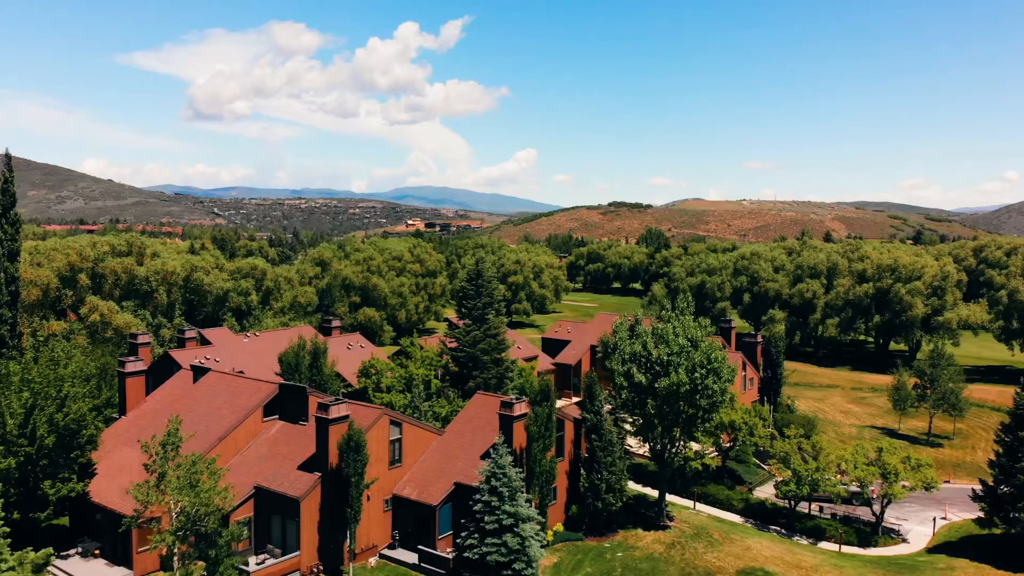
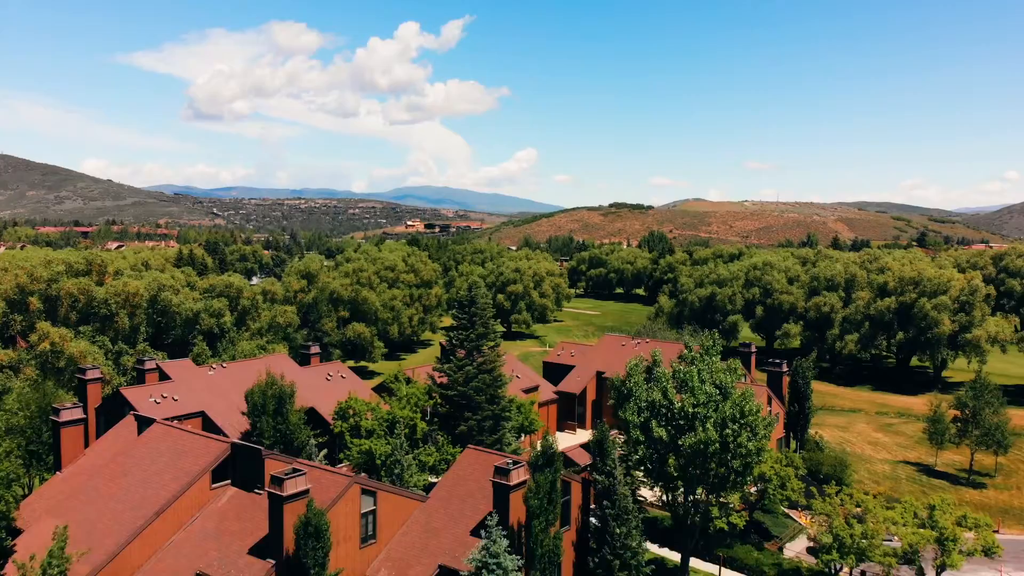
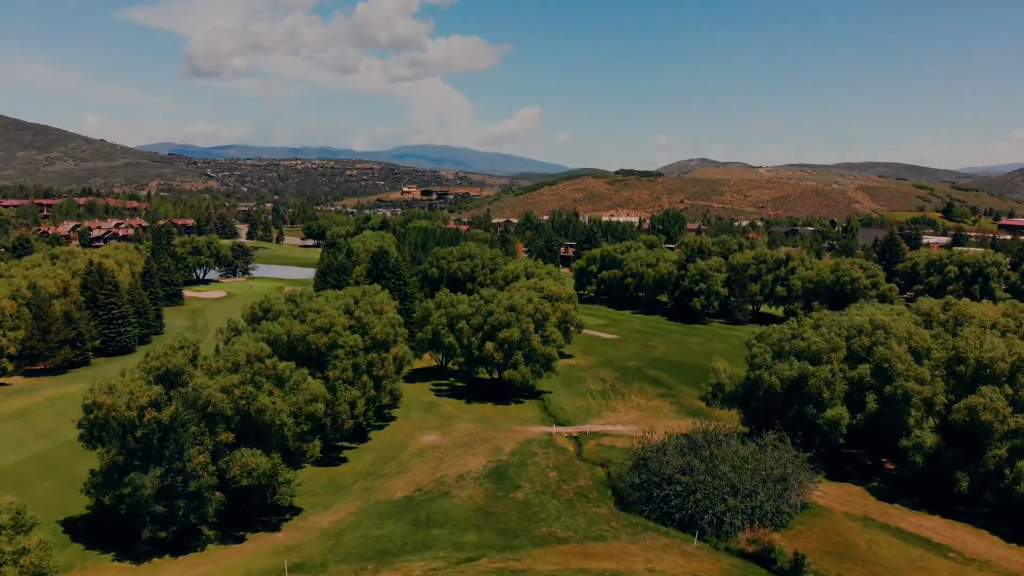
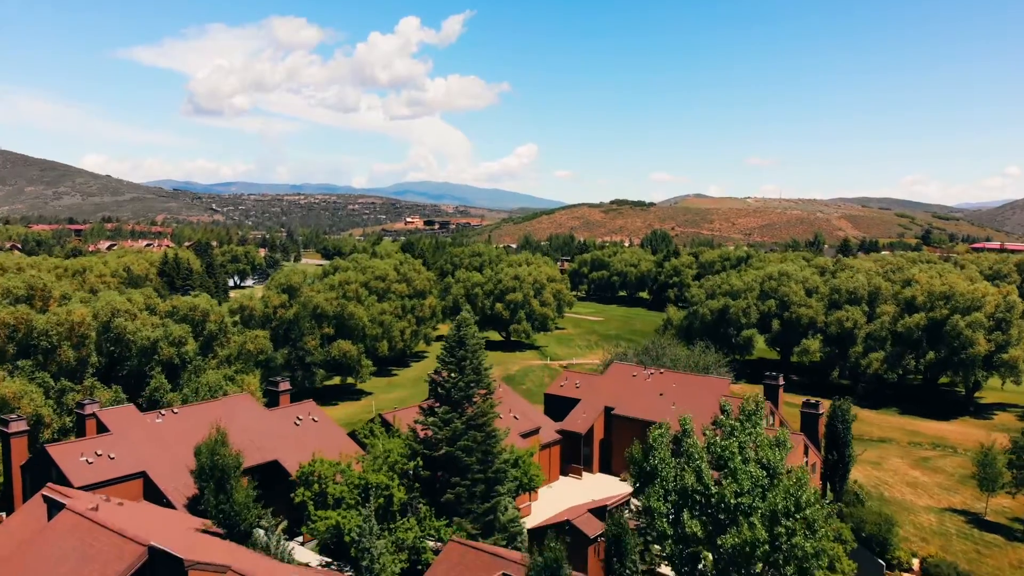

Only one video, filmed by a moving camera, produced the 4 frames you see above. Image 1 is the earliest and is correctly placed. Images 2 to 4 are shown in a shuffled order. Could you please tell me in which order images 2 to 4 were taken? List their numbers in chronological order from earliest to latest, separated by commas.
2, 4, 3
